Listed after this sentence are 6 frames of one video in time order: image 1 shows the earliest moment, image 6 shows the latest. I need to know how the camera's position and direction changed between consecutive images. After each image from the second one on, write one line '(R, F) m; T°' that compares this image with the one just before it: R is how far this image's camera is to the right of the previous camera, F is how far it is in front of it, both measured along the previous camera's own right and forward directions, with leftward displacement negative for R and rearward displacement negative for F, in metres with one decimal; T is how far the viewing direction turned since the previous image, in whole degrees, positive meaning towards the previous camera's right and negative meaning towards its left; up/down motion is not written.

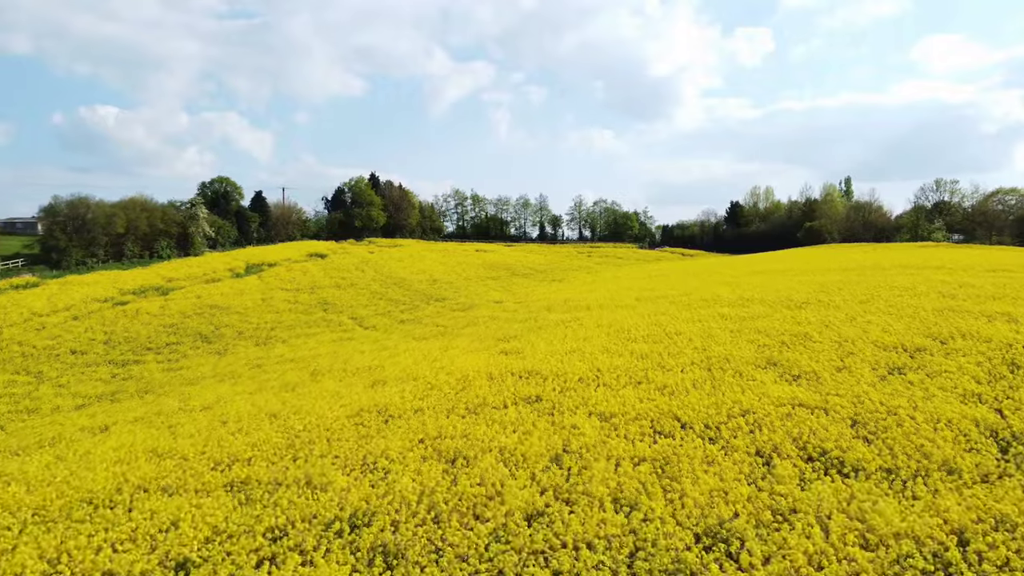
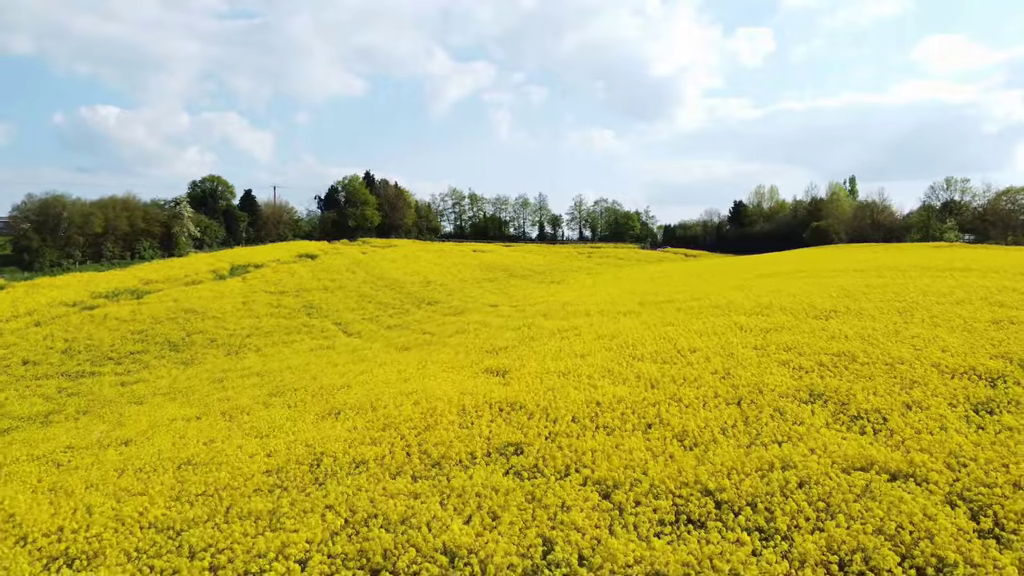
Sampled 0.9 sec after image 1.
(+0.3, +2.1) m; 0°
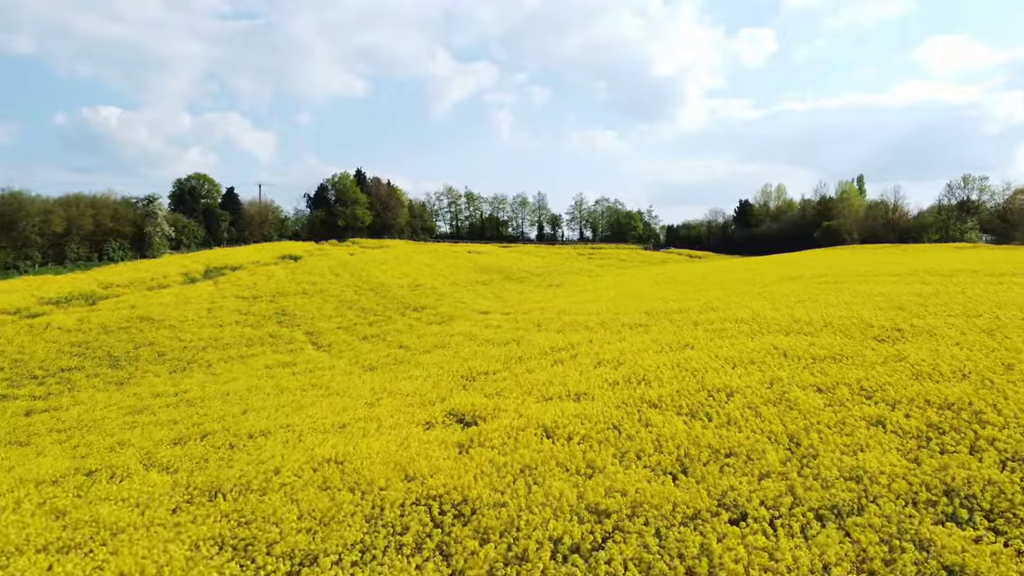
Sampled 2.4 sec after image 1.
(+0.5, +3.3) m; 0°
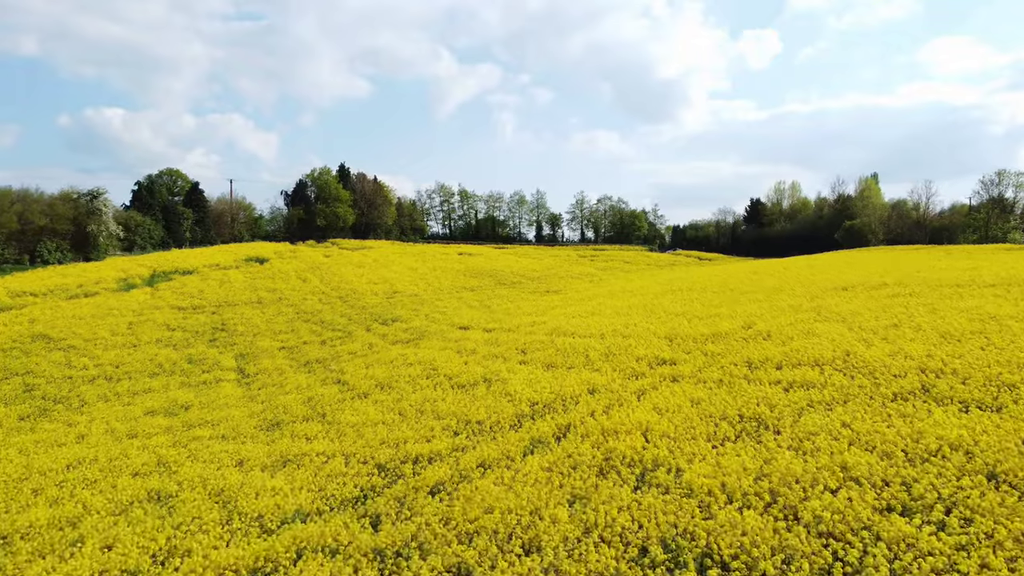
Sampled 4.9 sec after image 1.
(+0.7, +5.7) m; 0°
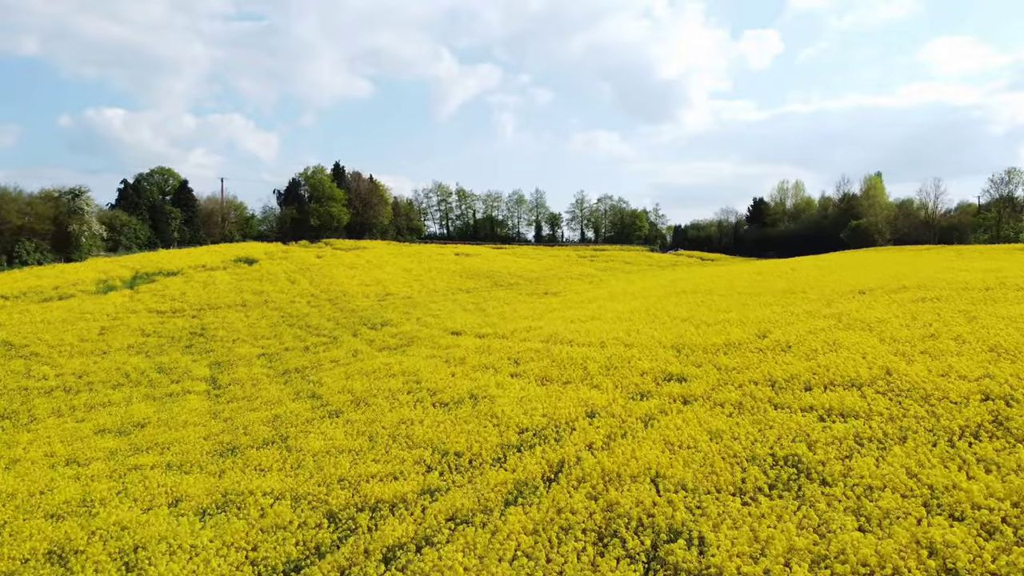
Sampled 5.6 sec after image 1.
(+0.2, +1.5) m; 0°
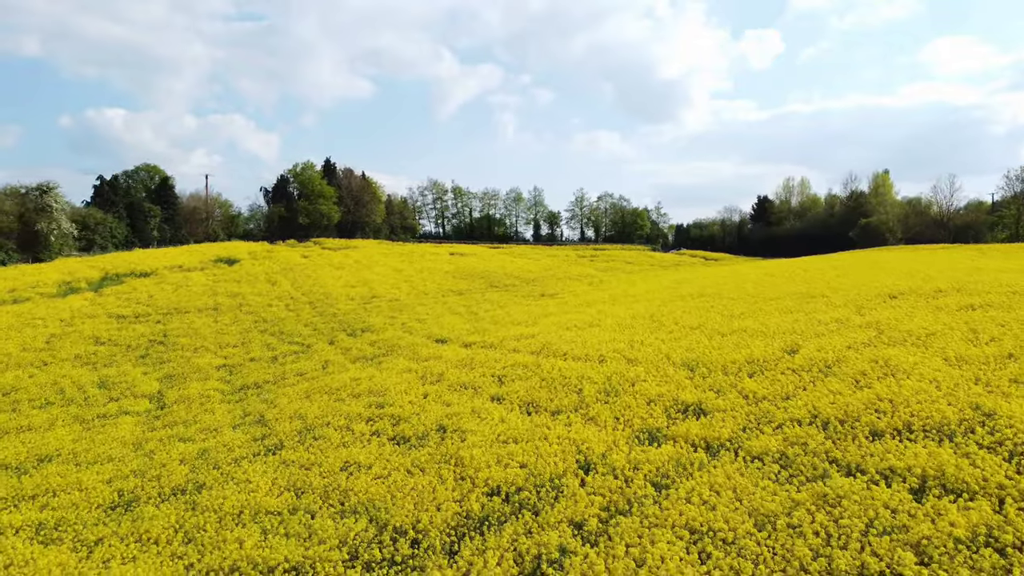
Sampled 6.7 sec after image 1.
(+0.4, +2.4) m; 0°
